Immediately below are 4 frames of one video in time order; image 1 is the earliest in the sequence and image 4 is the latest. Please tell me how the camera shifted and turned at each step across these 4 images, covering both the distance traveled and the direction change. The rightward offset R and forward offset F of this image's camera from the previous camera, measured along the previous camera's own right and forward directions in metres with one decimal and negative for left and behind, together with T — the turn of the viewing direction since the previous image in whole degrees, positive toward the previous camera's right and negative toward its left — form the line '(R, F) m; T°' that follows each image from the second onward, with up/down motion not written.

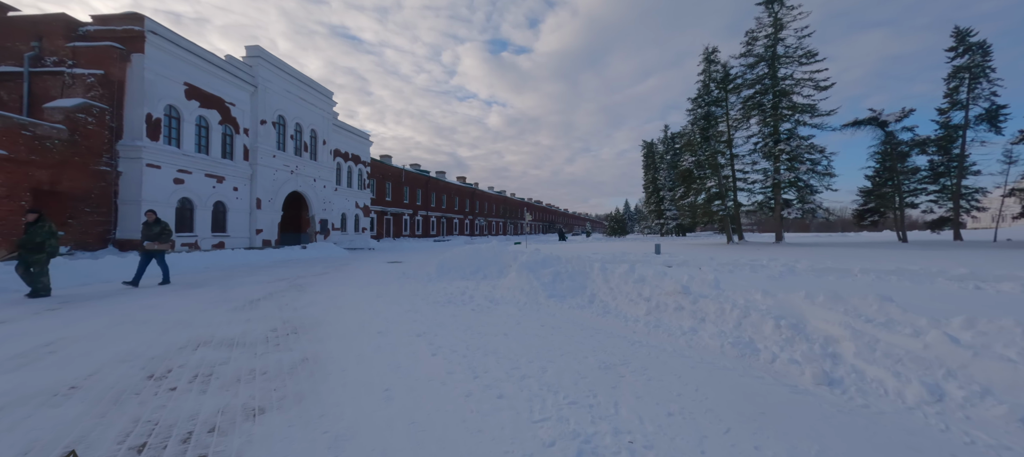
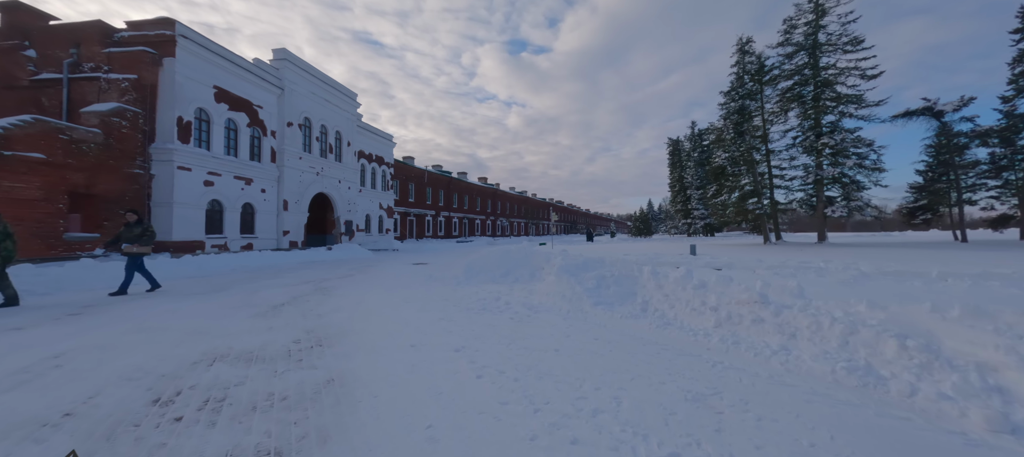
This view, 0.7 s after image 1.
(-0.5, +0.8) m; -3°
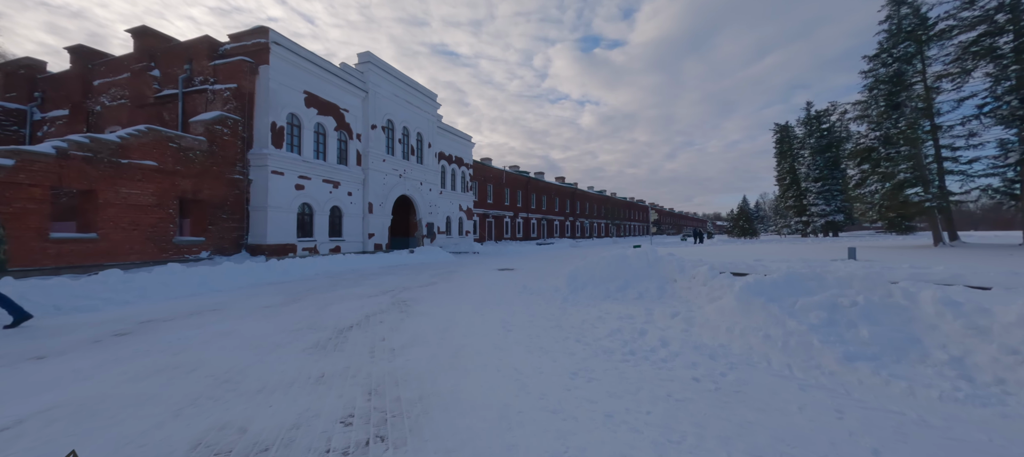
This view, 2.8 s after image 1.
(-1.2, +2.4) m; -12°
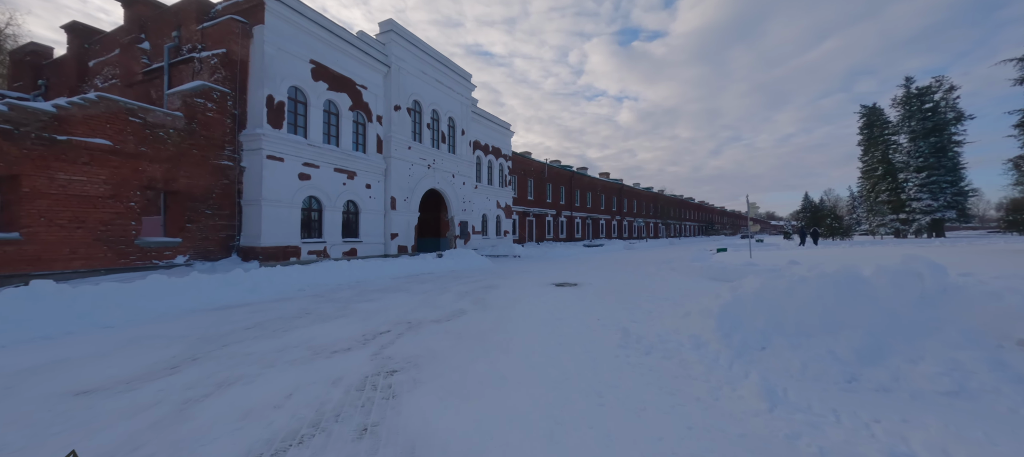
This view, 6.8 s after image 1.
(-0.8, +4.5) m; -6°
